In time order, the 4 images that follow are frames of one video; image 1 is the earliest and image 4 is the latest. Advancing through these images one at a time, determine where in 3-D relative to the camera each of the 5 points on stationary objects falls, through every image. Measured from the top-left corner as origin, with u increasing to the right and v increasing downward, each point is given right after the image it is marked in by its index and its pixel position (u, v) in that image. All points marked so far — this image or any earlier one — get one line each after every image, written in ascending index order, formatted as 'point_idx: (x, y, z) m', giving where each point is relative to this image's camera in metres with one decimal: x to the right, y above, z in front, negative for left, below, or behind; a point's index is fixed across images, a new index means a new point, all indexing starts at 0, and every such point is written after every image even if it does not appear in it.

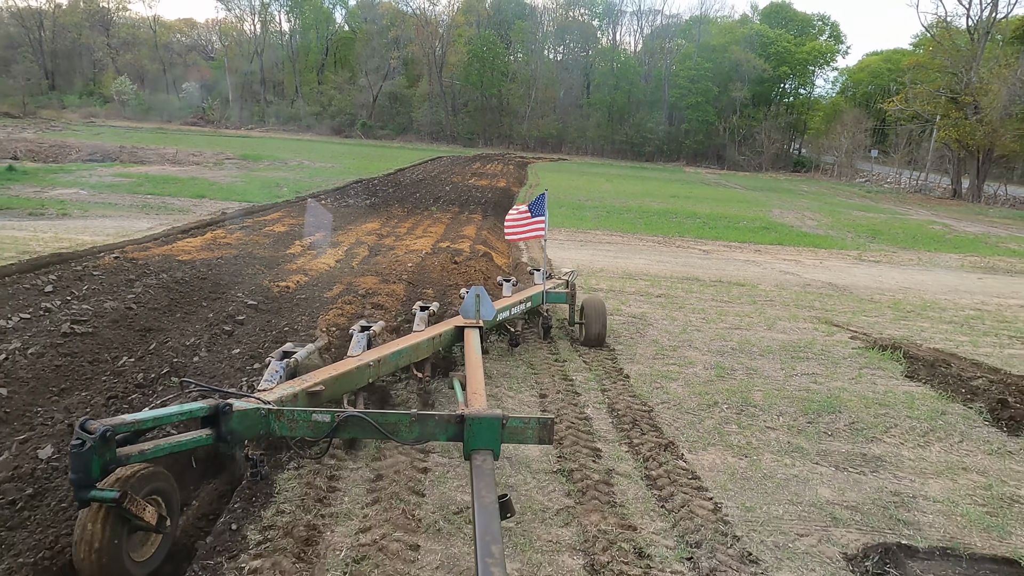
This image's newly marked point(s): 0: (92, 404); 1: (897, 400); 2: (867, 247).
0: (-2.9, -0.7, +4.7) m
1: (+3.4, -1.0, +5.8) m
2: (+9.7, +1.1, +17.8) m
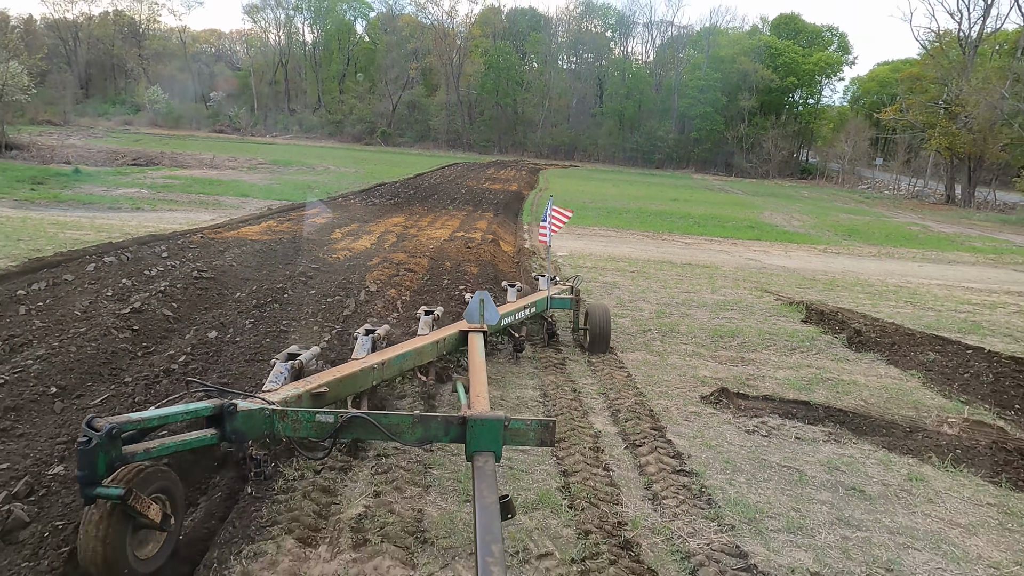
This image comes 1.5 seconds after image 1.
0: (-3.0, -0.2, +7.0) m
1: (+3.3, -0.5, +8.0) m
2: (+9.9, +1.3, +19.9) m
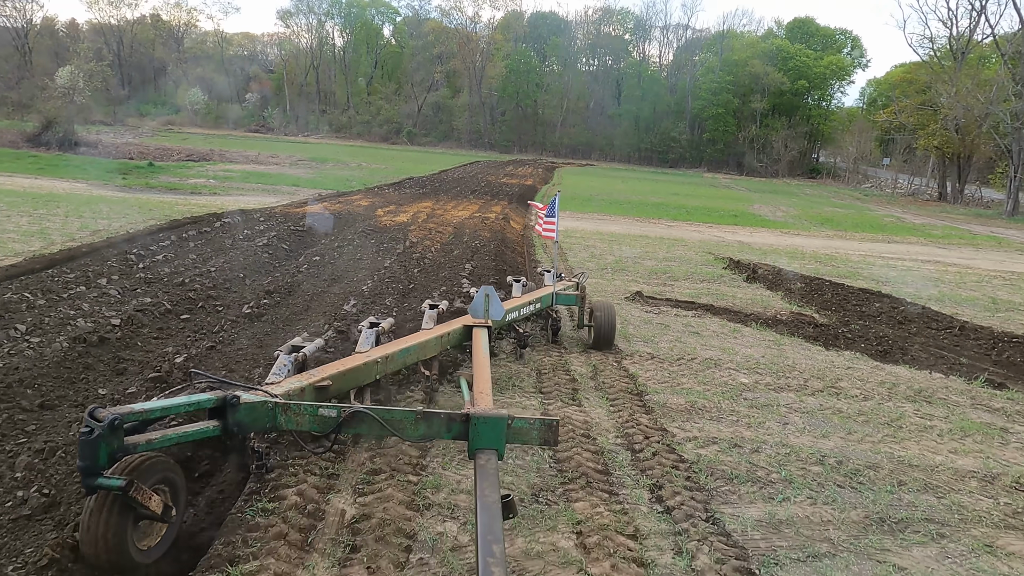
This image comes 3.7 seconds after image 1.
0: (-3.0, +0.6, +10.5) m
1: (+3.3, +0.3, +11.3) m
2: (+10.3, +2.1, +23.0) m
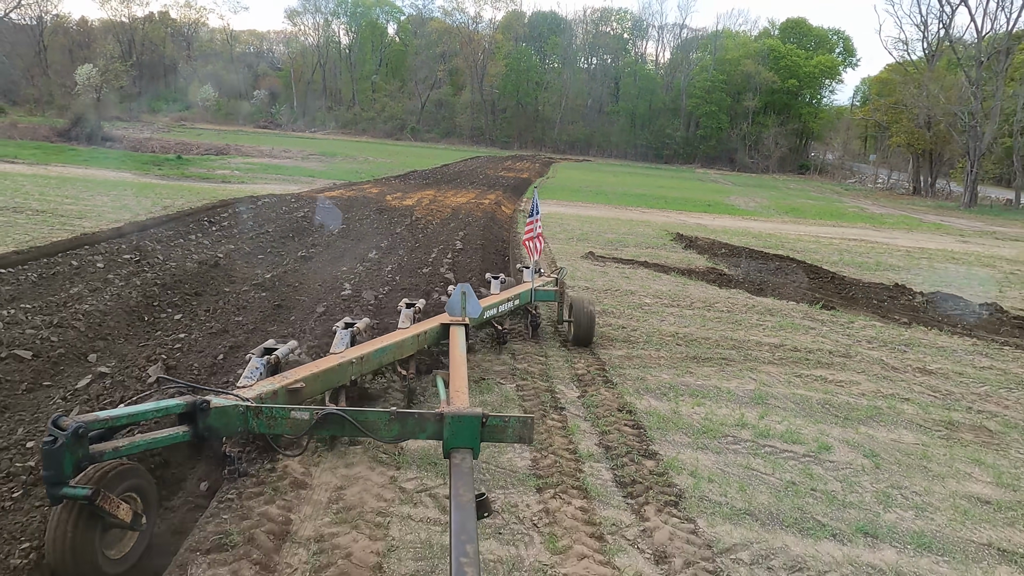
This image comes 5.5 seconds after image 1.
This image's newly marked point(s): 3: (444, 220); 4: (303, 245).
0: (-3.3, +1.3, +13.2) m
1: (+3.0, +1.0, +14.0) m
2: (+10.1, +2.8, +25.6) m
3: (-1.6, +1.6, +15.1) m
4: (-3.2, +0.6, +10.0) m
